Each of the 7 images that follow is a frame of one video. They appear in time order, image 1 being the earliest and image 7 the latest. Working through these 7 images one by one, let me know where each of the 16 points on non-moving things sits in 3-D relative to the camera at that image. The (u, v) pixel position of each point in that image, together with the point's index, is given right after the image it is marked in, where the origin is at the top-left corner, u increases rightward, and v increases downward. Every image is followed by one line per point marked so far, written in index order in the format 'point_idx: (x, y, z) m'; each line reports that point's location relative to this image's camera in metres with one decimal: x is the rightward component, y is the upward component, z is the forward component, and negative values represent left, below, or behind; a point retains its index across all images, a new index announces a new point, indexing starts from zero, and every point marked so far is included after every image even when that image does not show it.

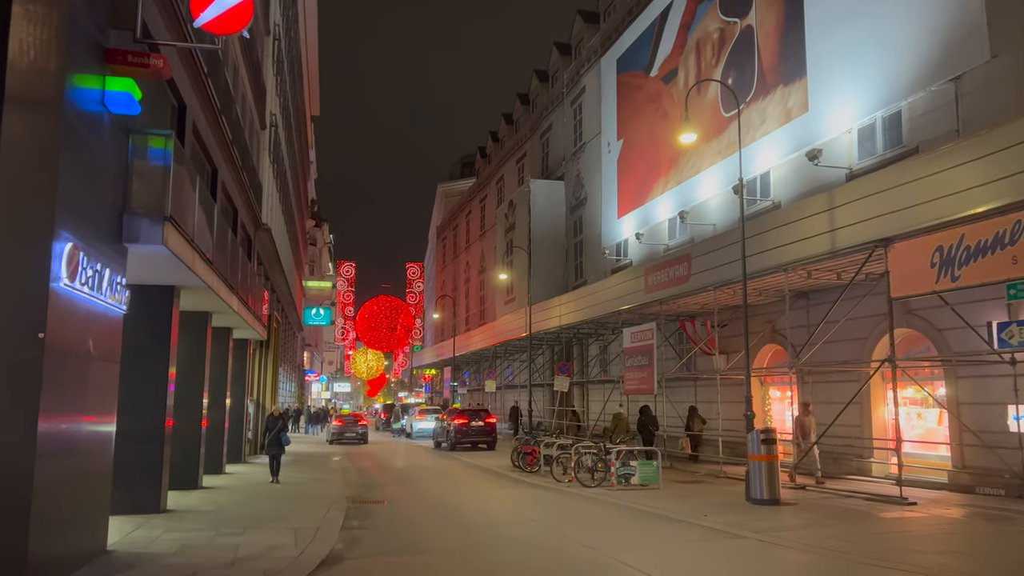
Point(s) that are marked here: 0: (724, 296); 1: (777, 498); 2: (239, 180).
0: (+5.8, -0.2, +19.8) m
1: (+4.7, -3.7, +12.8) m
2: (-6.6, +2.6, +17.5) m
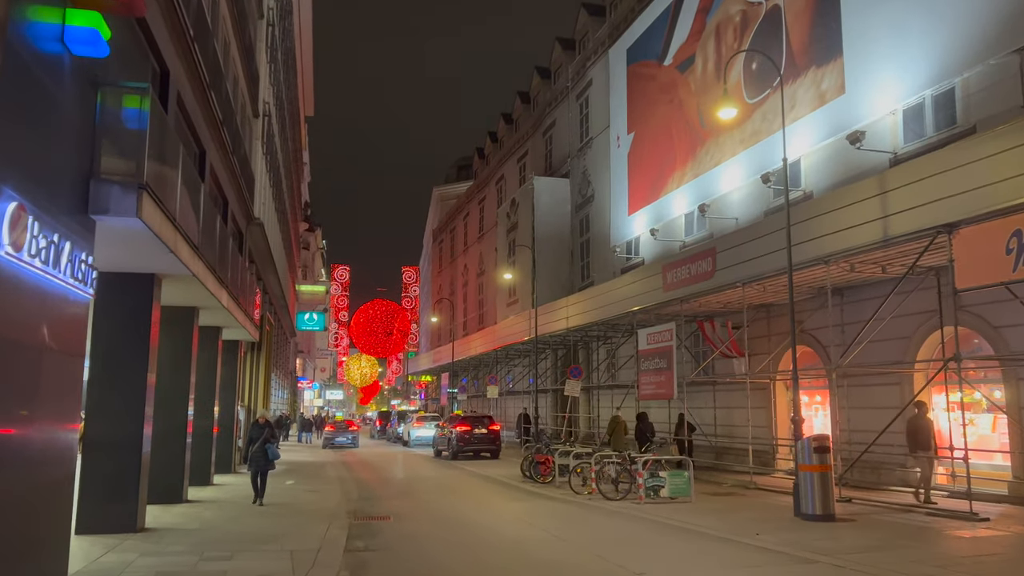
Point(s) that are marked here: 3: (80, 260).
0: (+6.1, -0.2, +18.5) m
1: (+5.1, -3.6, +11.5) m
2: (-6.3, +2.7, +16.1) m
3: (-4.4, +0.3, +7.3) m
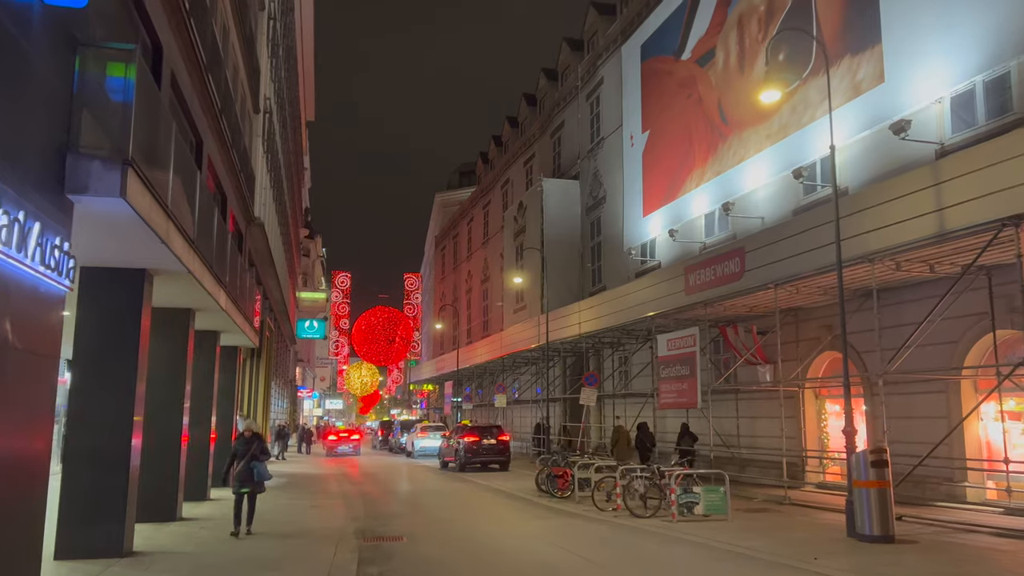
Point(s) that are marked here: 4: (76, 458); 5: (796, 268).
0: (+6.5, -0.2, +17.5) m
1: (+5.5, -3.6, +10.4) m
2: (-5.9, +2.7, +15.1) m
3: (-4.0, +0.4, +6.3) m
4: (-5.7, -2.2, +9.4) m
5: (+6.1, +0.4, +15.6) m
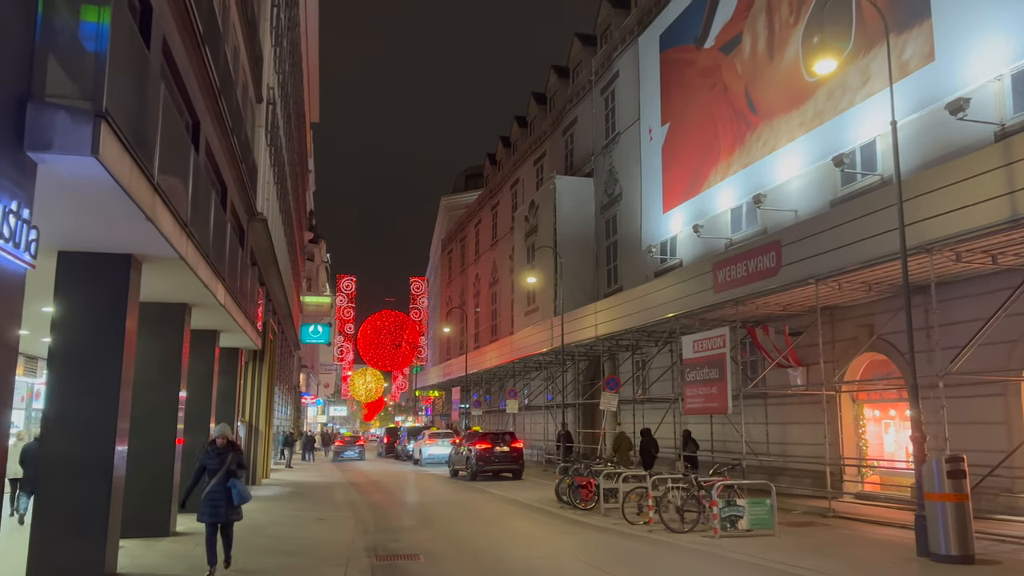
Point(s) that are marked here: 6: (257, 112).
0: (+6.9, -0.1, +16.3) m
1: (+5.9, -3.4, +9.2) m
2: (-5.5, +2.8, +14.1) m
3: (-3.6, +0.5, +5.2) m
4: (-5.3, -2.1, +8.3) m
5: (+6.5, +0.5, +14.4) m
6: (-7.0, +4.9, +19.9) m
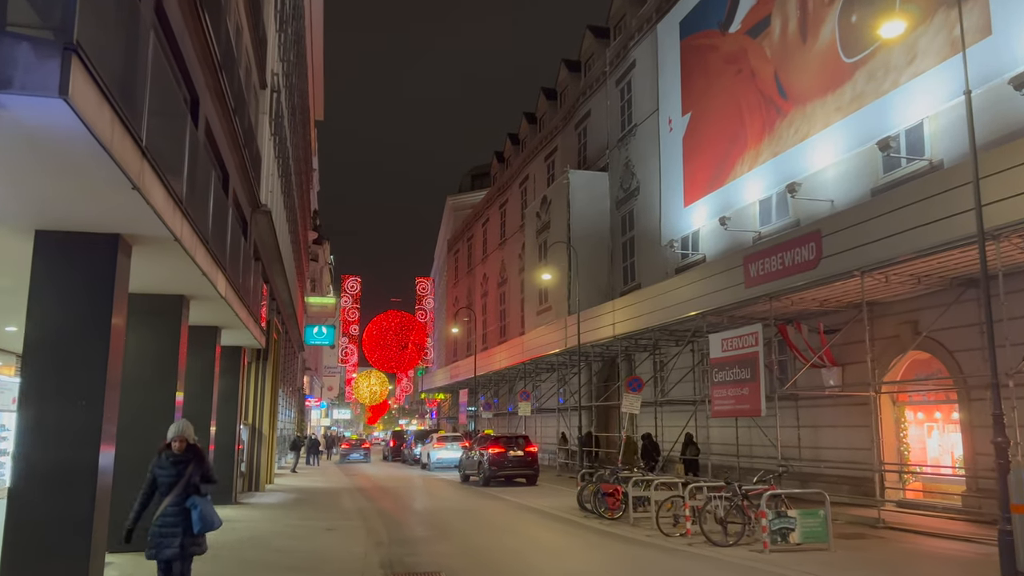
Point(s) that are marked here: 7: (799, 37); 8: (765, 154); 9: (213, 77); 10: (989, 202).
0: (+7.4, 0.0, +15.2) m
1: (+6.3, -3.2, +8.2) m
2: (-5.1, +2.9, +13.1) m
3: (-3.2, +0.7, +4.2) m
4: (-4.9, -1.9, +7.3) m
5: (+7.0, +0.7, +13.4) m
6: (-6.6, +5.0, +19.0) m
7: (+7.2, +6.3, +18.0) m
8: (+6.7, +3.6, +19.2) m
9: (-4.7, +3.3, +11.4) m
10: (+7.5, +1.4, +11.4) m
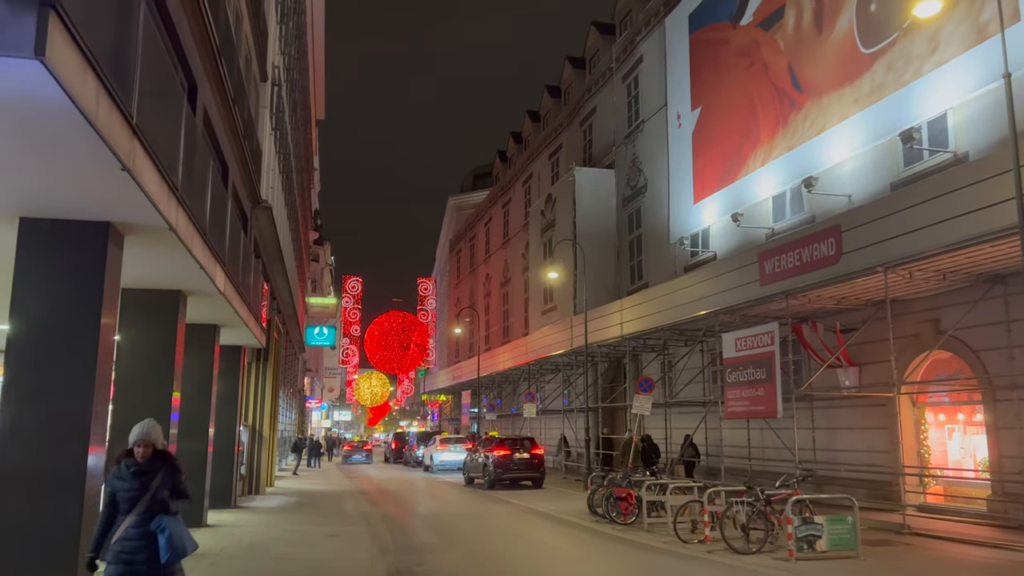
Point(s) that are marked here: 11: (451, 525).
0: (+7.5, +0.1, +14.7) m
1: (+6.4, -3.2, +7.7) m
2: (-4.9, +3.0, +12.6) m
3: (-3.0, +0.8, +3.7) m
4: (-4.7, -1.8, +6.8) m
5: (+7.1, +0.7, +12.9) m
6: (-6.4, +5.1, +18.5) m
7: (+7.4, +6.3, +17.5) m
8: (+6.9, +3.6, +18.7) m
9: (-4.5, +3.4, +10.9) m
10: (+7.7, +1.4, +10.9) m
11: (-1.3, -5.1, +15.7) m
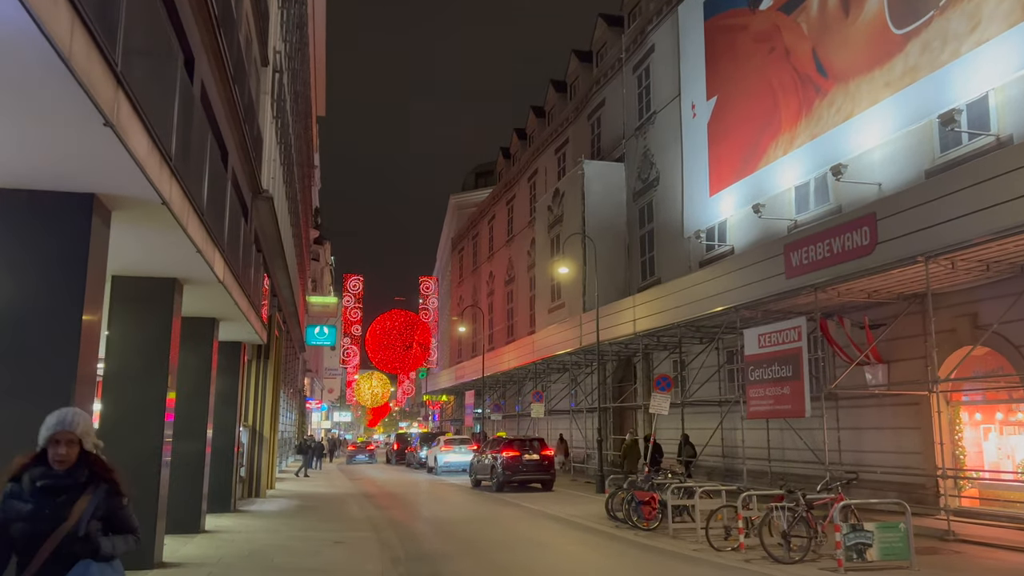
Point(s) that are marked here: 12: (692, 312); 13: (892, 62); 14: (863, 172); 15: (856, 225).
0: (+7.8, +0.2, +14.0) m
1: (+6.7, -3.0, +6.9) m
2: (-4.6, +3.1, +11.8) m
3: (-2.7, +1.0, +2.9) m
4: (-4.4, -1.7, +6.0) m
5: (+7.4, +0.9, +12.1) m
6: (-6.1, +5.2, +17.7) m
7: (+7.6, +6.5, +16.8) m
8: (+7.2, +3.8, +17.9) m
9: (-4.2, +3.6, +10.1) m
10: (+8.0, +1.6, +10.1) m
11: (-1.0, -5.0, +14.9) m
12: (+5.0, -0.7, +19.8) m
13: (+8.0, +4.8, +15.3) m
14: (+7.8, +2.6, +16.1) m
15: (+6.8, +1.3, +14.3) m
